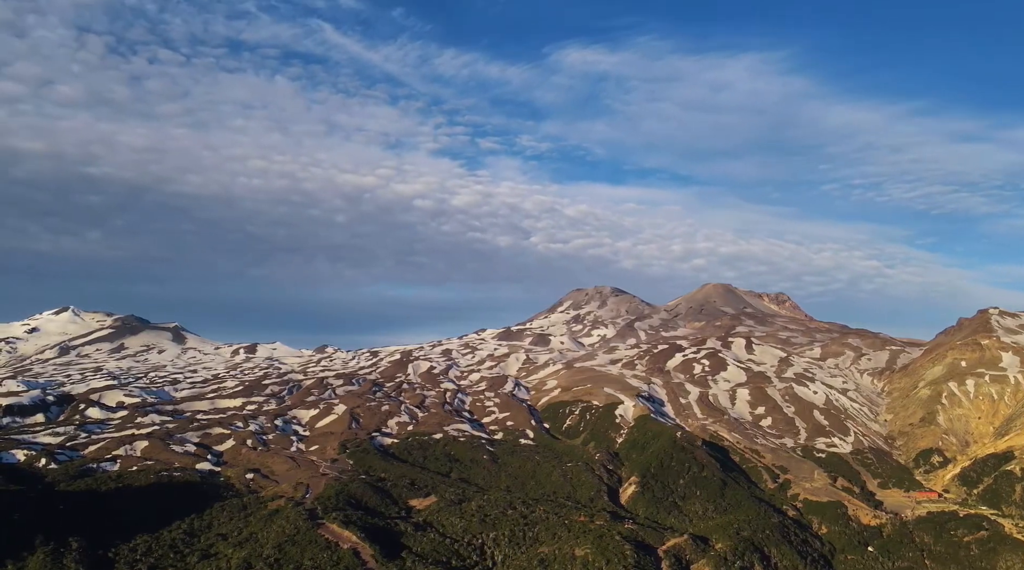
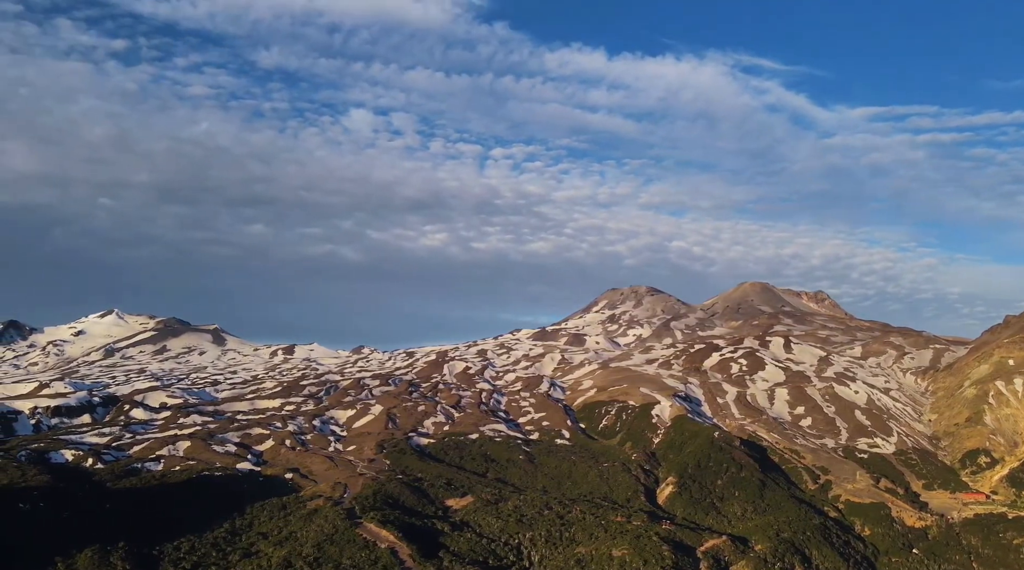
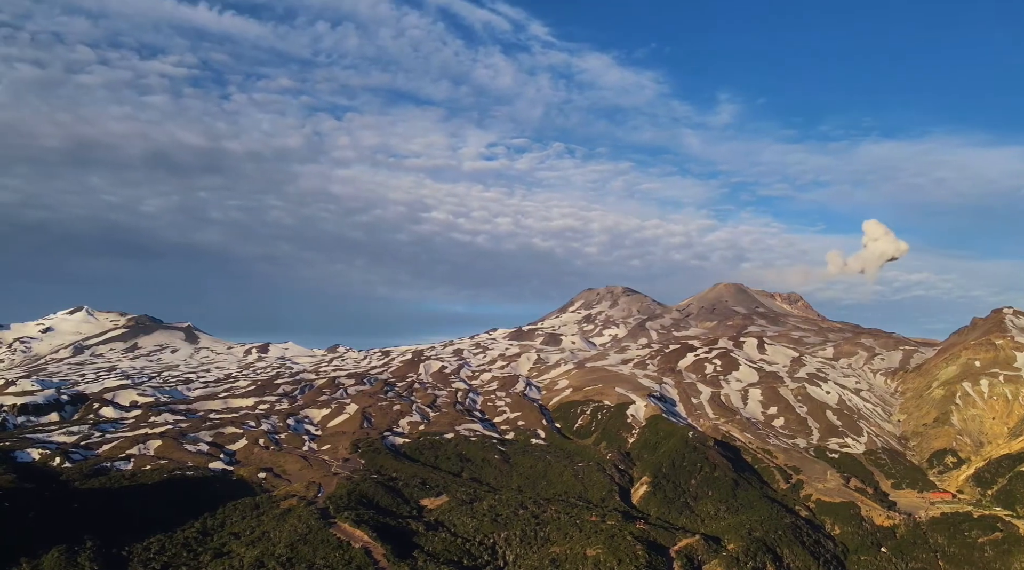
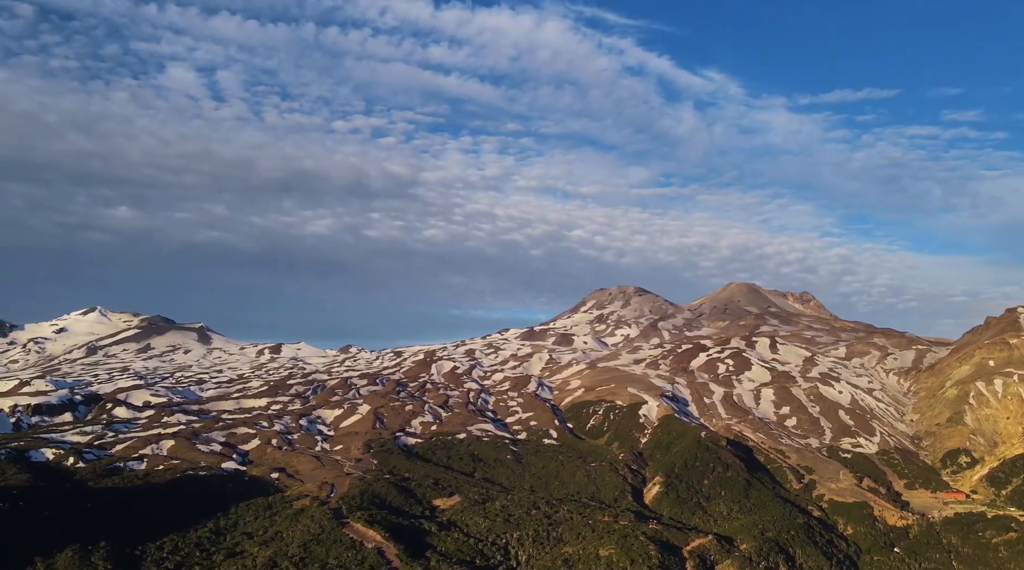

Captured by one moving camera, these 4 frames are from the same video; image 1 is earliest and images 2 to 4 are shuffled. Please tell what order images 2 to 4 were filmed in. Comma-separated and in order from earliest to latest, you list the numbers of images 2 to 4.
3, 4, 2
